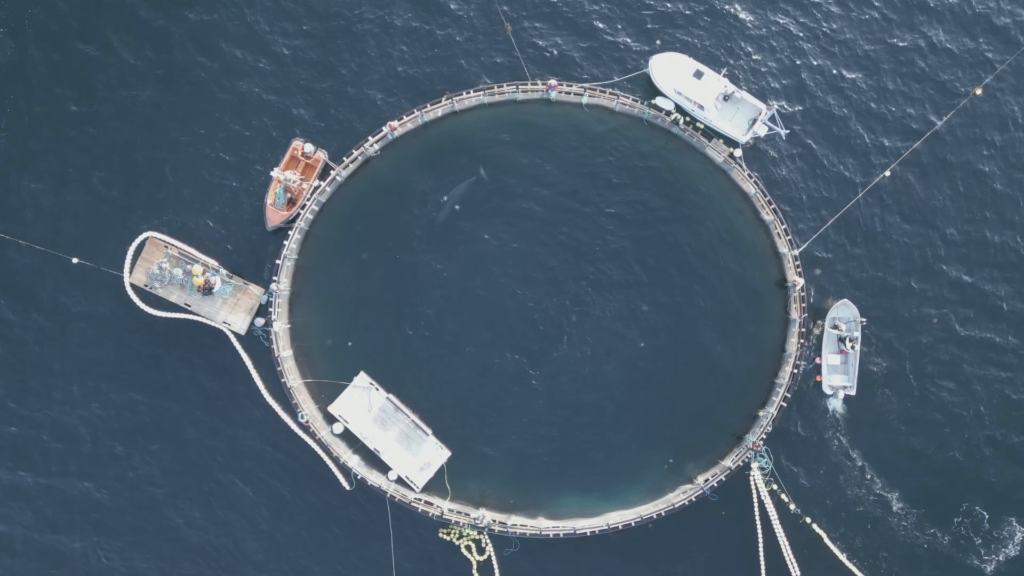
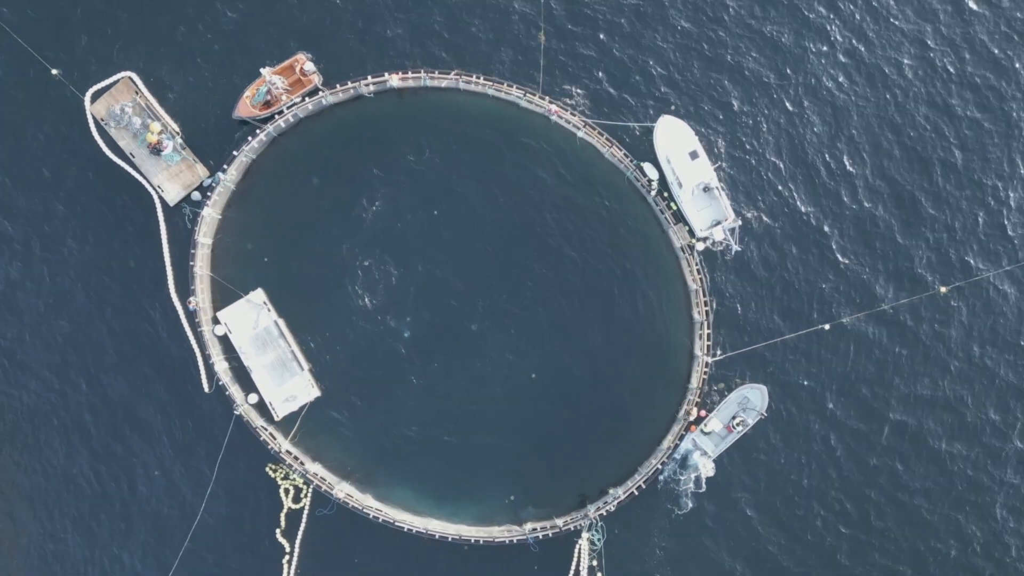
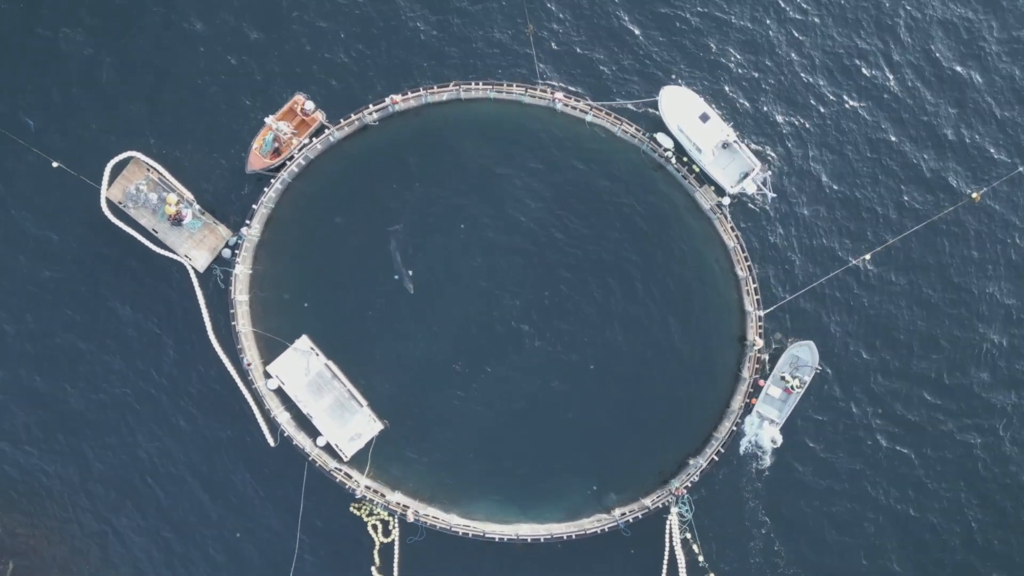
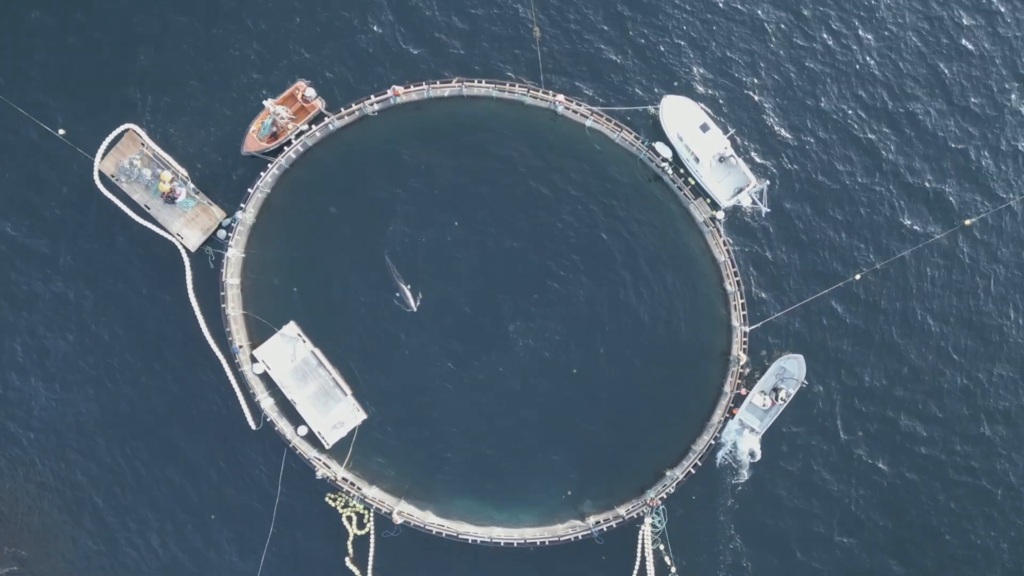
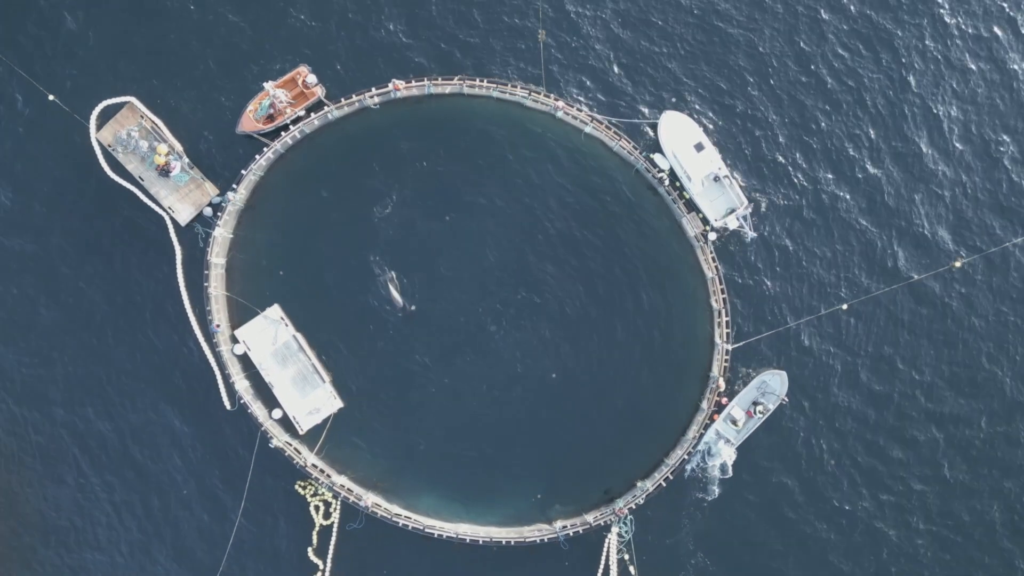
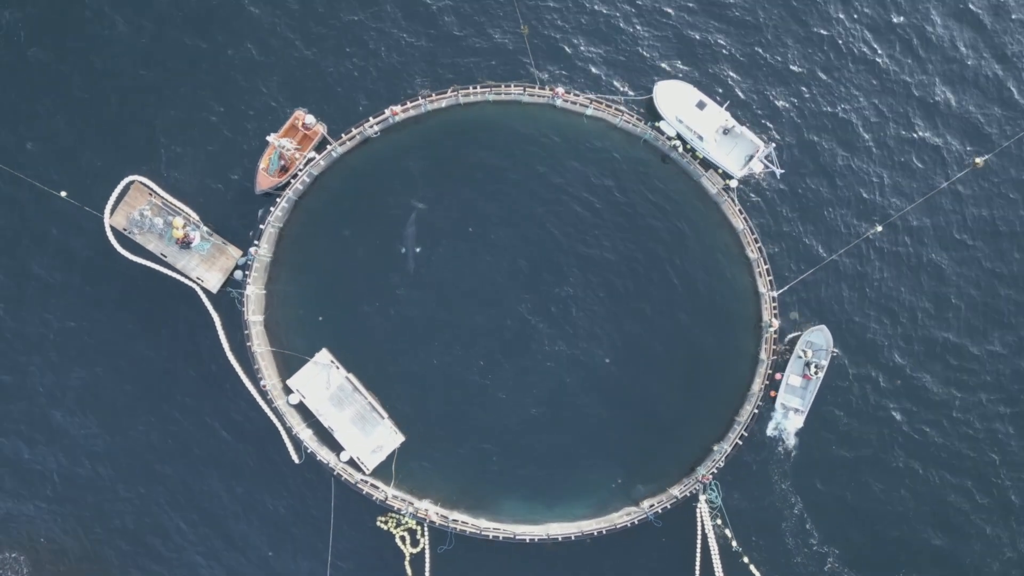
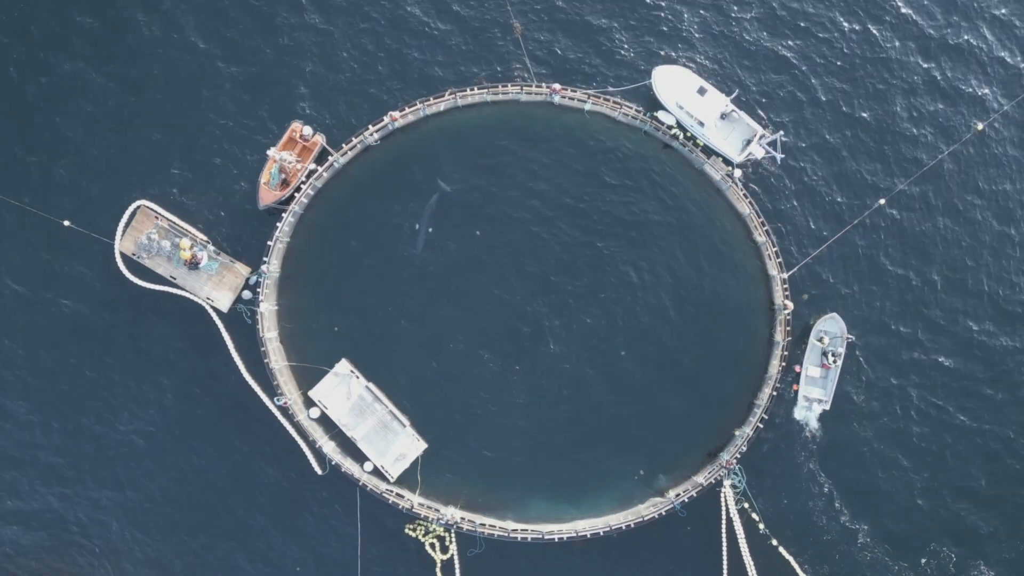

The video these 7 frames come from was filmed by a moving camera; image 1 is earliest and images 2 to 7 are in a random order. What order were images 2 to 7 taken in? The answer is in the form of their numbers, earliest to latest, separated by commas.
7, 6, 3, 4, 5, 2
